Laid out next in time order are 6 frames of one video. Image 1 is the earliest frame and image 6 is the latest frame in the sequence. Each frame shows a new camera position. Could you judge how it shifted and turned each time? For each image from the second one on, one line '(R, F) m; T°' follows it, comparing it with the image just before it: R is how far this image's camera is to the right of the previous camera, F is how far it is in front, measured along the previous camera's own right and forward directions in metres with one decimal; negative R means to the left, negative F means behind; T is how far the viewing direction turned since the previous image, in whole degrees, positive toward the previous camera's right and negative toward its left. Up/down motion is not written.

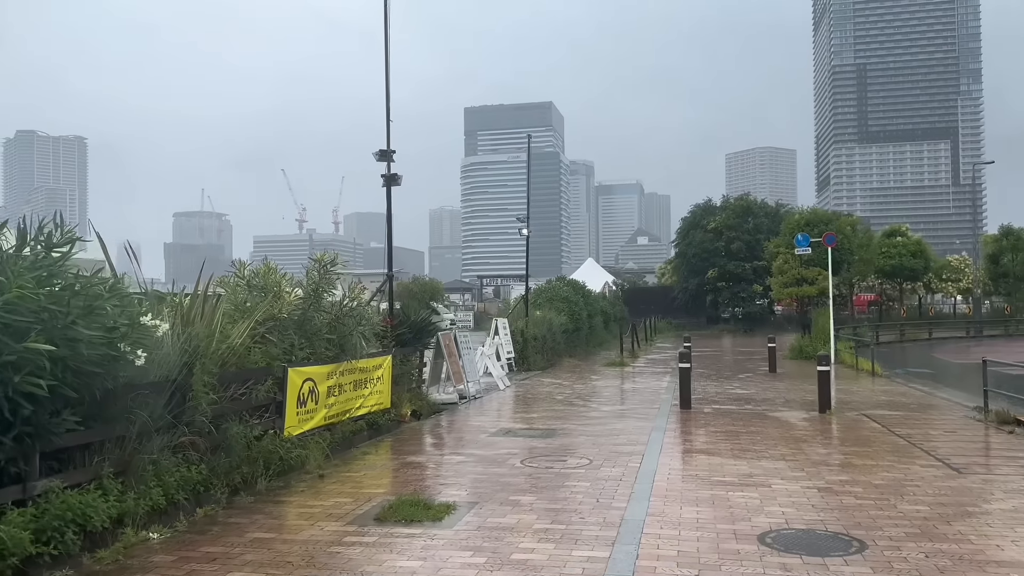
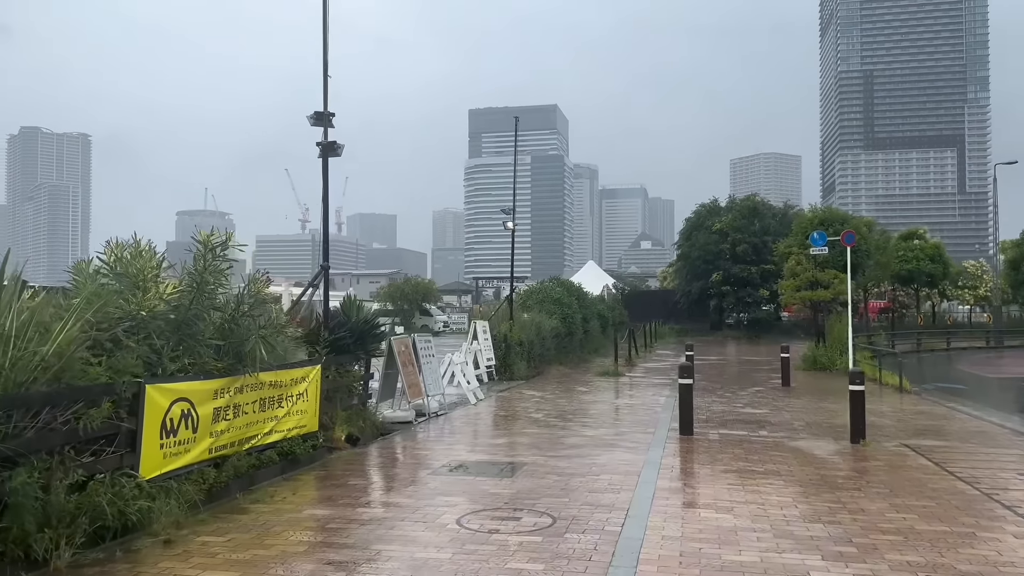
(+0.5, +2.3) m; 0°
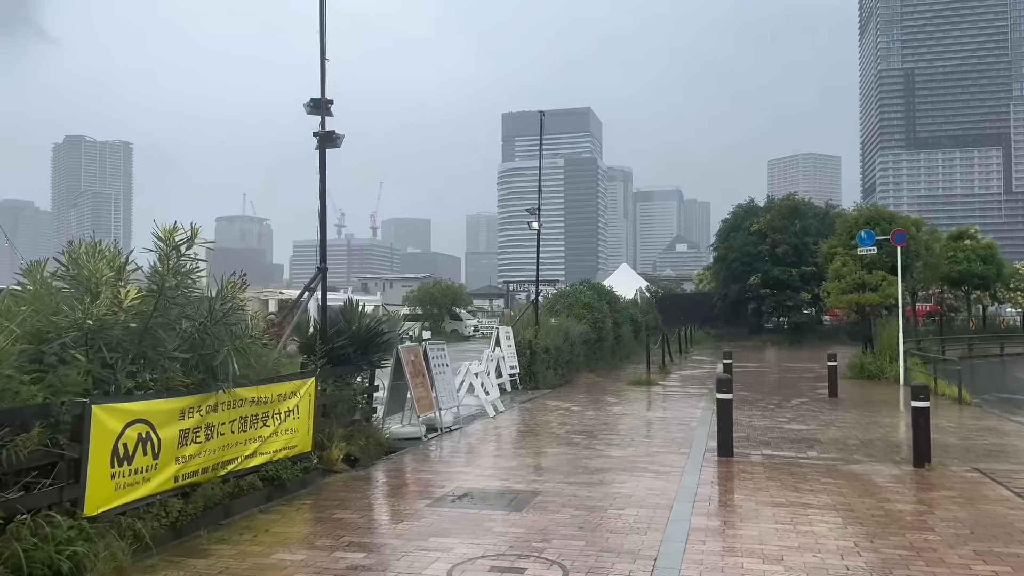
(+0.2, +1.0) m; -2°
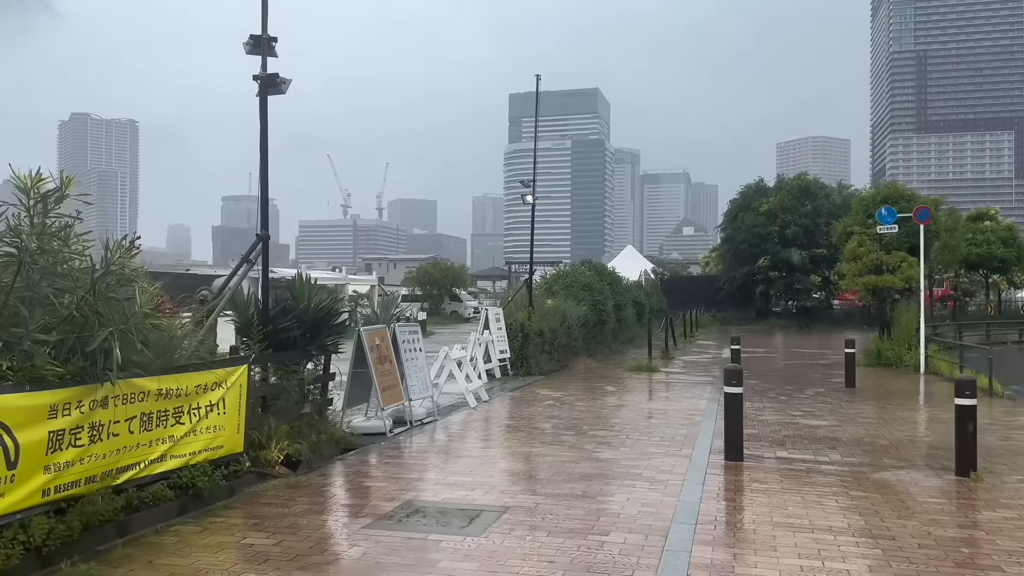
(+0.3, +1.3) m; 0°
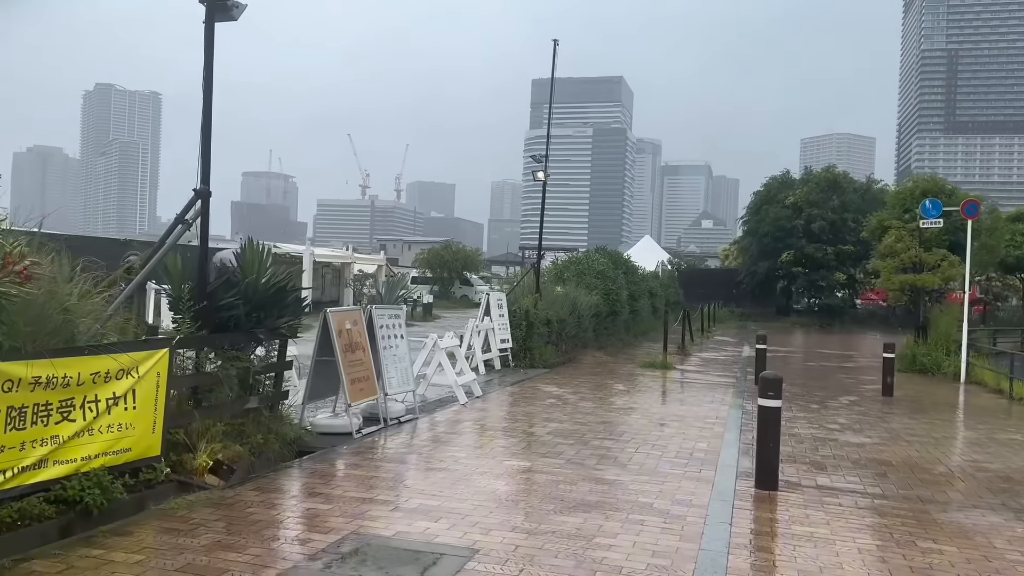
(+0.2, +1.4) m; -1°
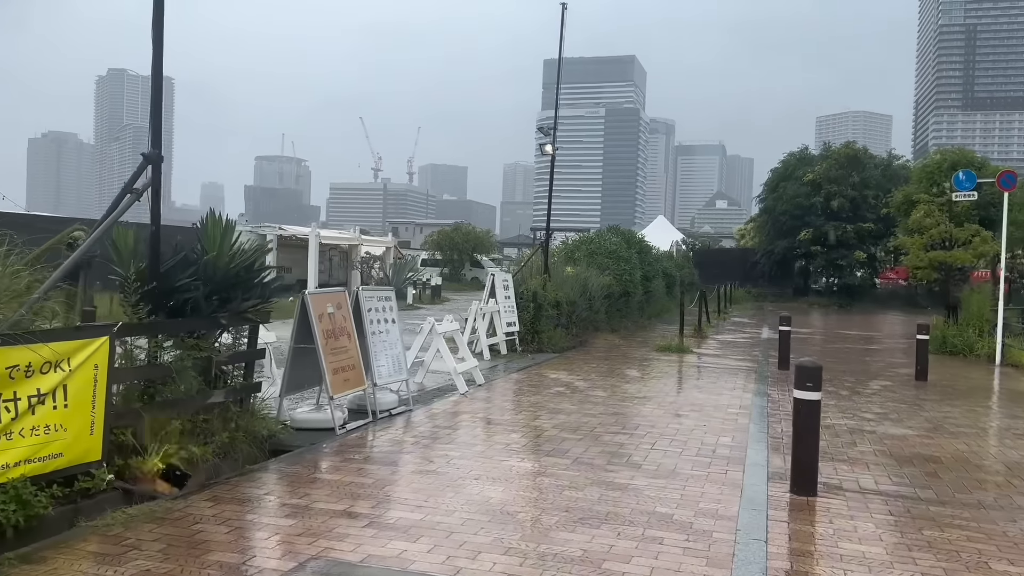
(+0.1, +0.8) m; -1°
